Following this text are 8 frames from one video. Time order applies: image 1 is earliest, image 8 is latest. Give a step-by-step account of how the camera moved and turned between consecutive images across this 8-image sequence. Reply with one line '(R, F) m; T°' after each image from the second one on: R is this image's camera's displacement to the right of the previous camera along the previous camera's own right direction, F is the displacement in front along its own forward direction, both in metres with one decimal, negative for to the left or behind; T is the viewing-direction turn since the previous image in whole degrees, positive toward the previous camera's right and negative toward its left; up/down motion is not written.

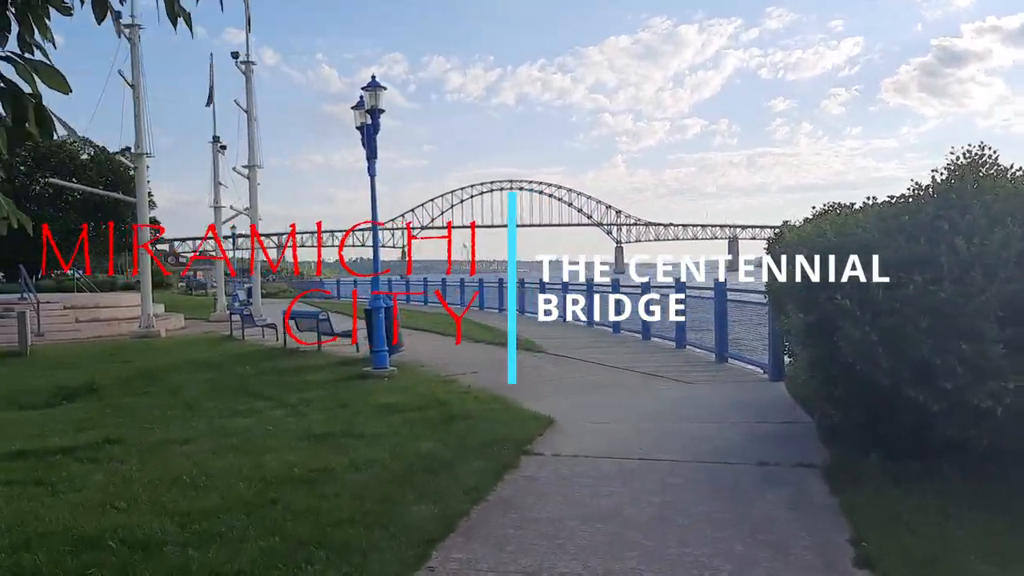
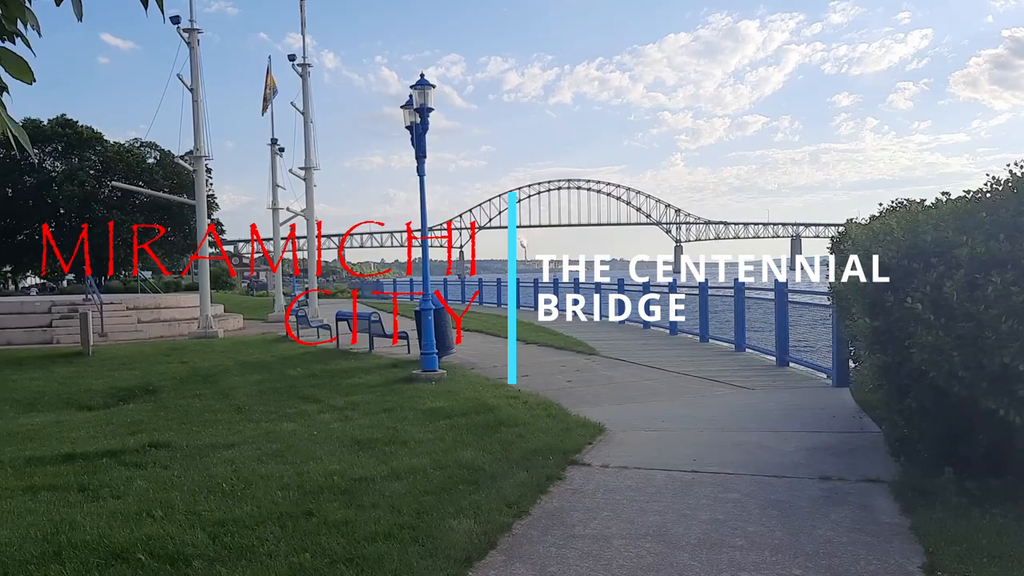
(+0.1, +0.3) m; -4°
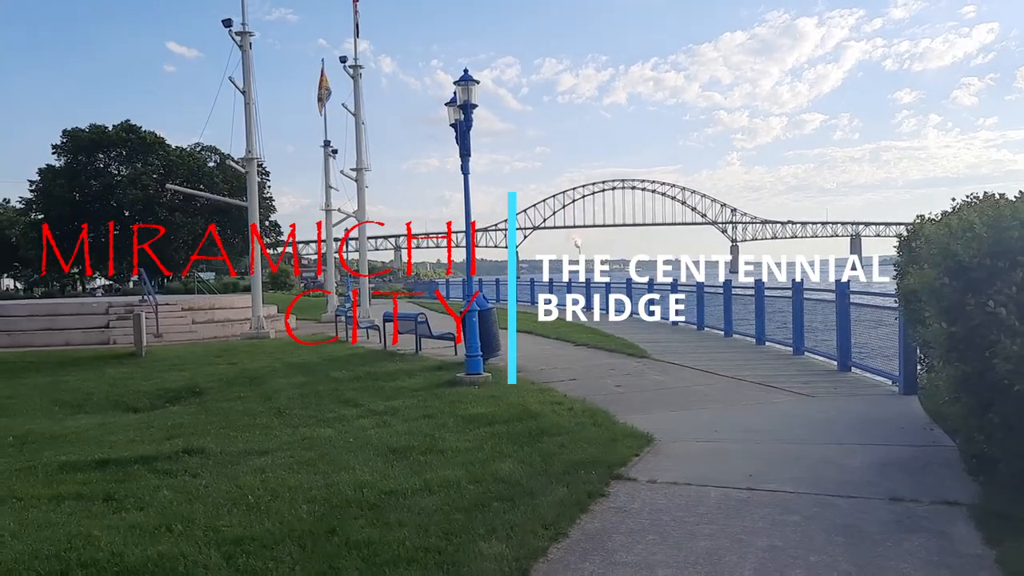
(+0.1, +0.4) m; -3°
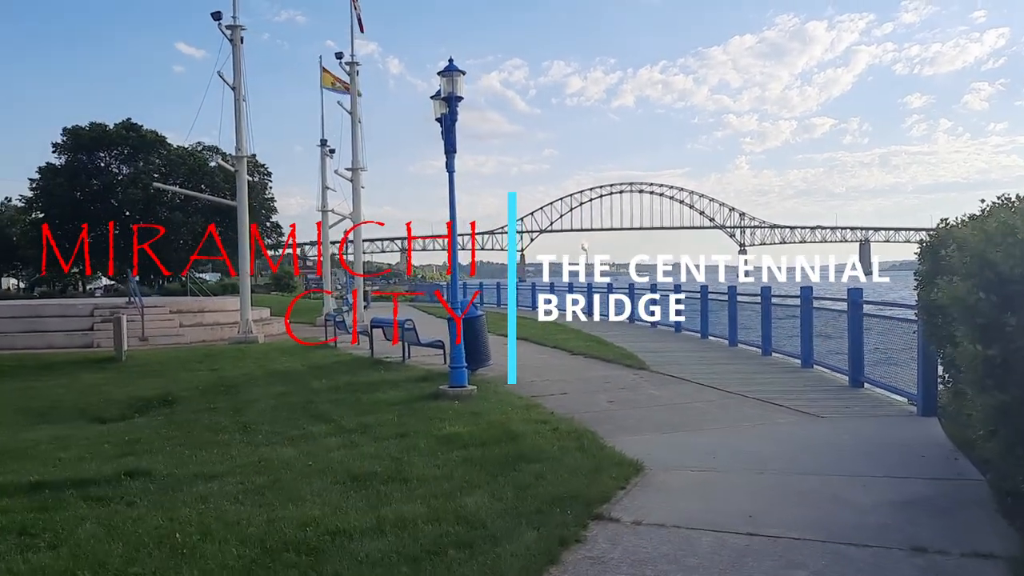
(+0.2, +0.7) m; 0°
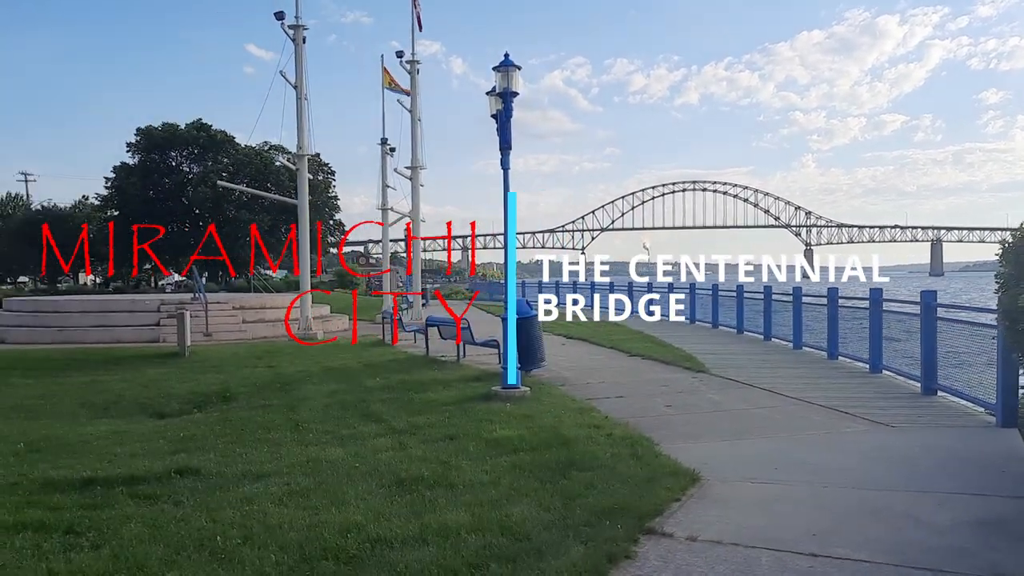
(+0.1, +0.2) m; -4°
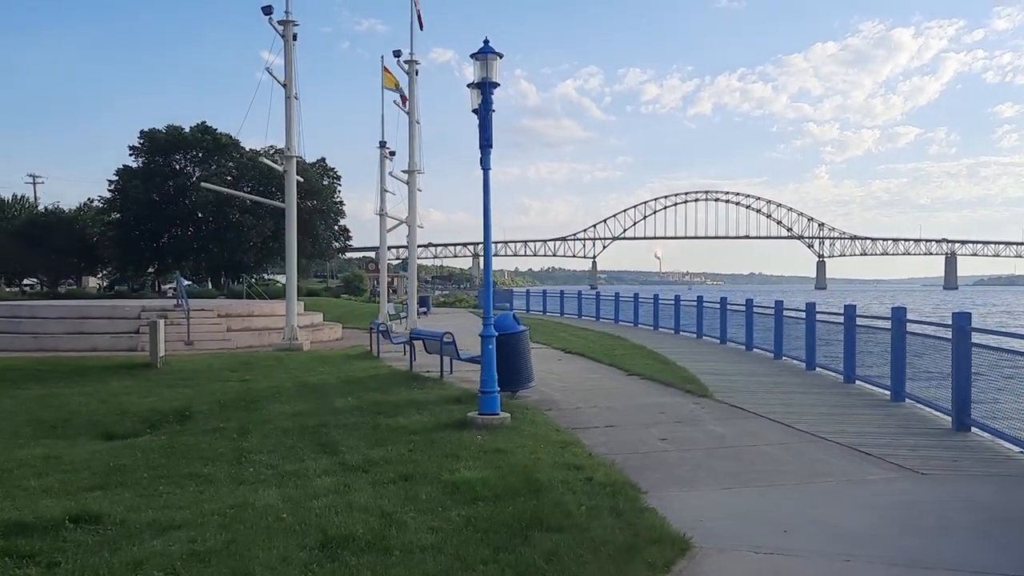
(+0.3, +1.1) m; -1°
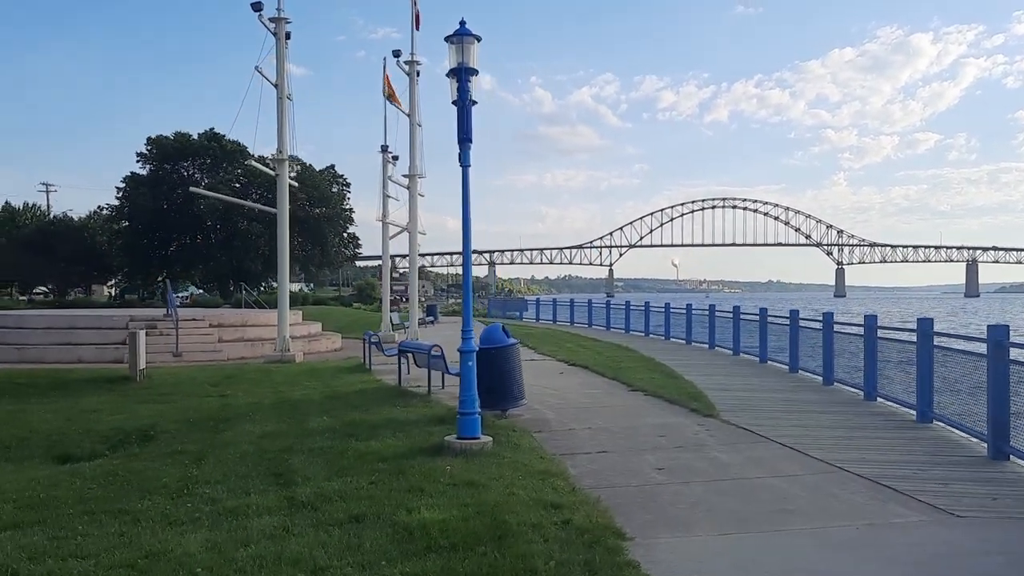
(+0.3, +0.9) m; -1°
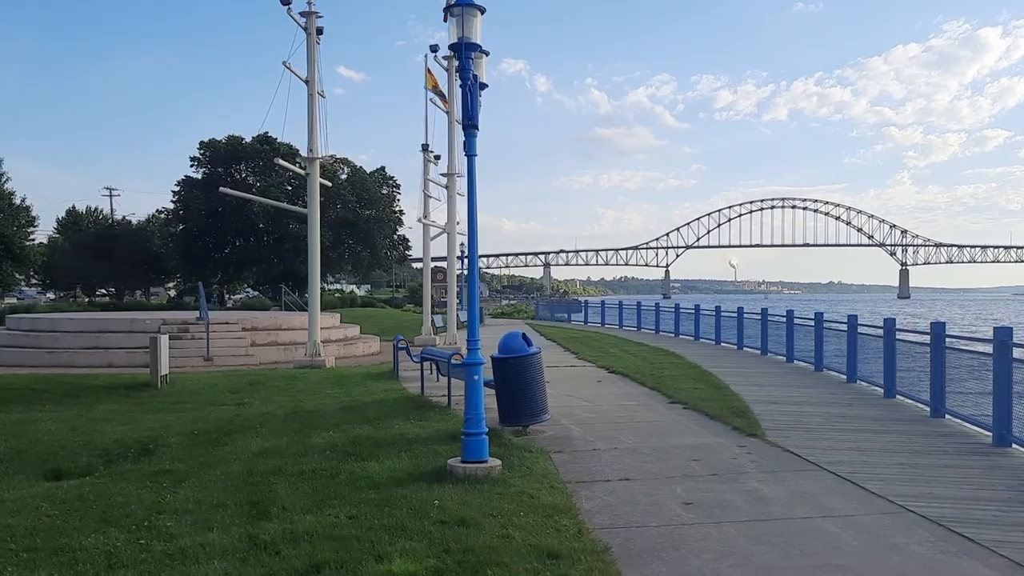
(+0.4, +0.9) m; -4°
